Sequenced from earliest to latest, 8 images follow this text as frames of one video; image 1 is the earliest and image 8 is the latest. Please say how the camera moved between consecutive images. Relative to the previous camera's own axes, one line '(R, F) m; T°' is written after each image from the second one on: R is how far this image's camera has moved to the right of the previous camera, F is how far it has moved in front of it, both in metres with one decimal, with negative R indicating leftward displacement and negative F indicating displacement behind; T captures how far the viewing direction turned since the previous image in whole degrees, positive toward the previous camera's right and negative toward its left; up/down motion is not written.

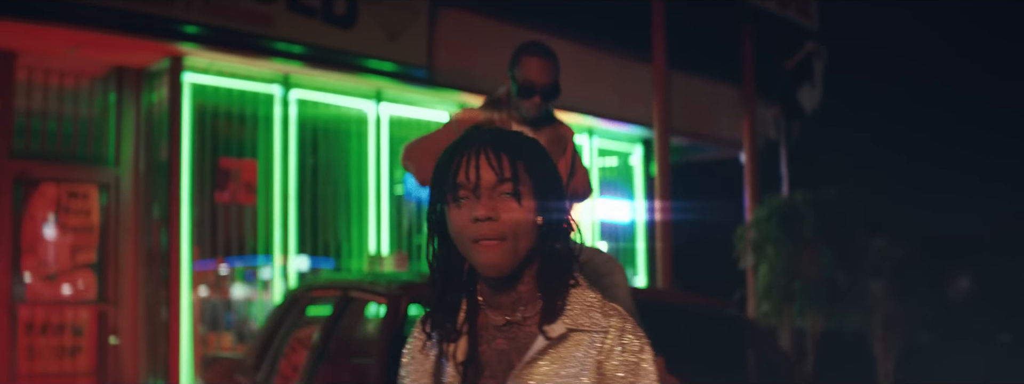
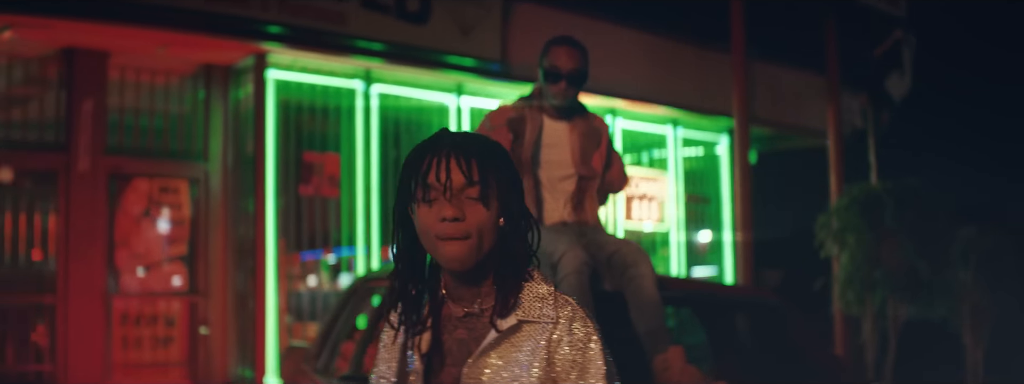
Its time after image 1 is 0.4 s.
(+0.1, -0.1) m; -4°
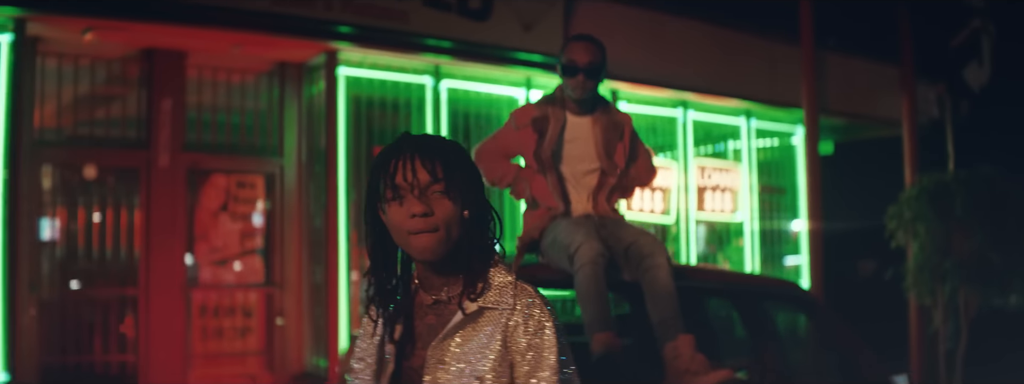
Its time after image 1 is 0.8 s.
(+0.1, -0.1) m; -4°
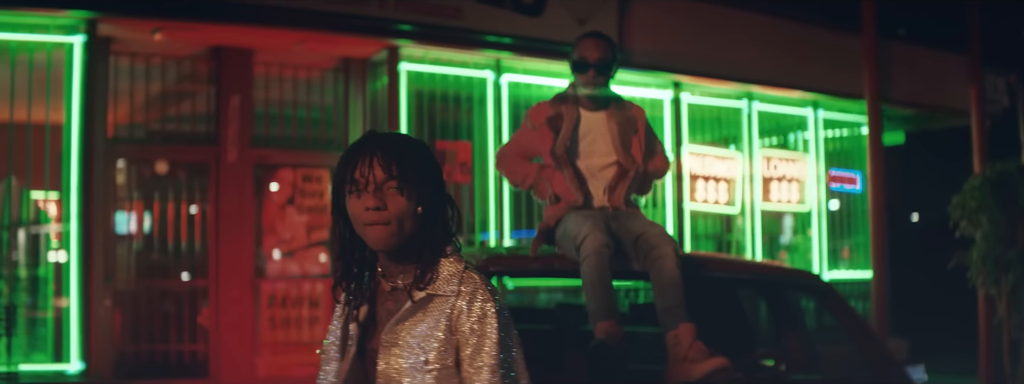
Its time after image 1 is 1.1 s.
(+0.1, -0.1) m; -4°
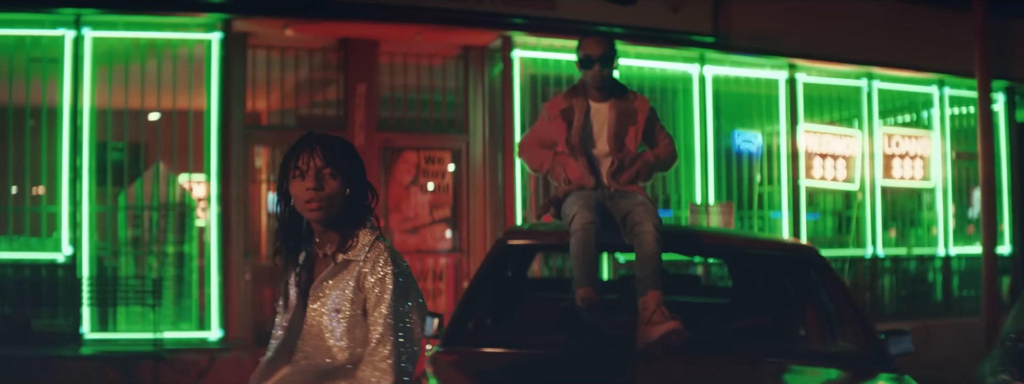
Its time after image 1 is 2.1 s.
(+0.4, -0.4) m; -8°
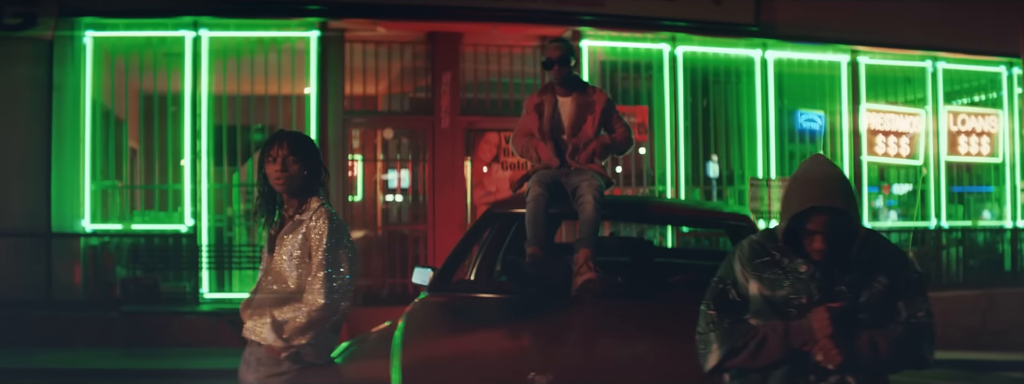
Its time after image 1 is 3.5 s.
(+0.5, -0.8) m; -6°
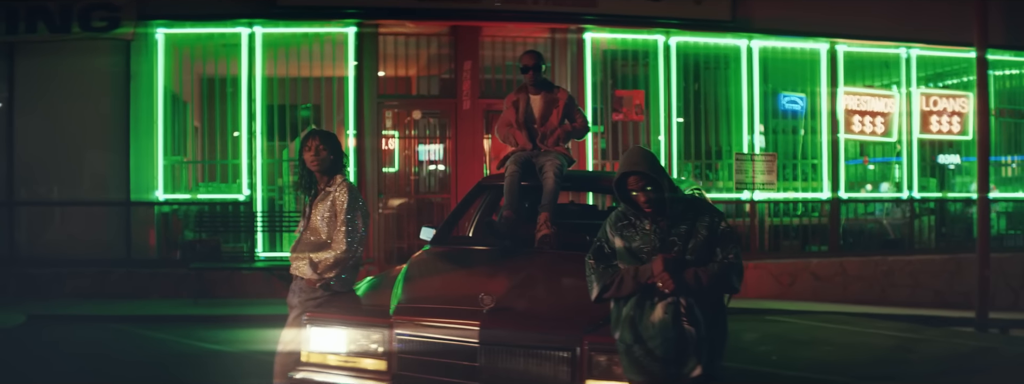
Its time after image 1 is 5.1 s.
(+0.3, -1.2) m; -2°
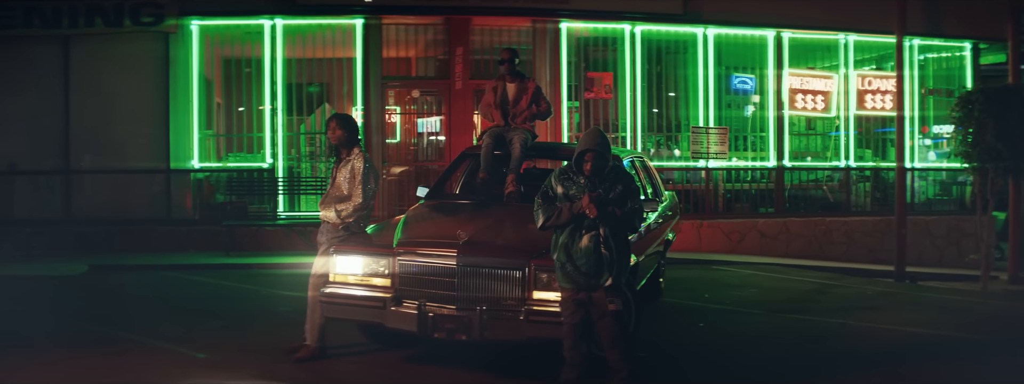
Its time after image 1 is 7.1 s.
(+0.1, -1.5) m; 0°
